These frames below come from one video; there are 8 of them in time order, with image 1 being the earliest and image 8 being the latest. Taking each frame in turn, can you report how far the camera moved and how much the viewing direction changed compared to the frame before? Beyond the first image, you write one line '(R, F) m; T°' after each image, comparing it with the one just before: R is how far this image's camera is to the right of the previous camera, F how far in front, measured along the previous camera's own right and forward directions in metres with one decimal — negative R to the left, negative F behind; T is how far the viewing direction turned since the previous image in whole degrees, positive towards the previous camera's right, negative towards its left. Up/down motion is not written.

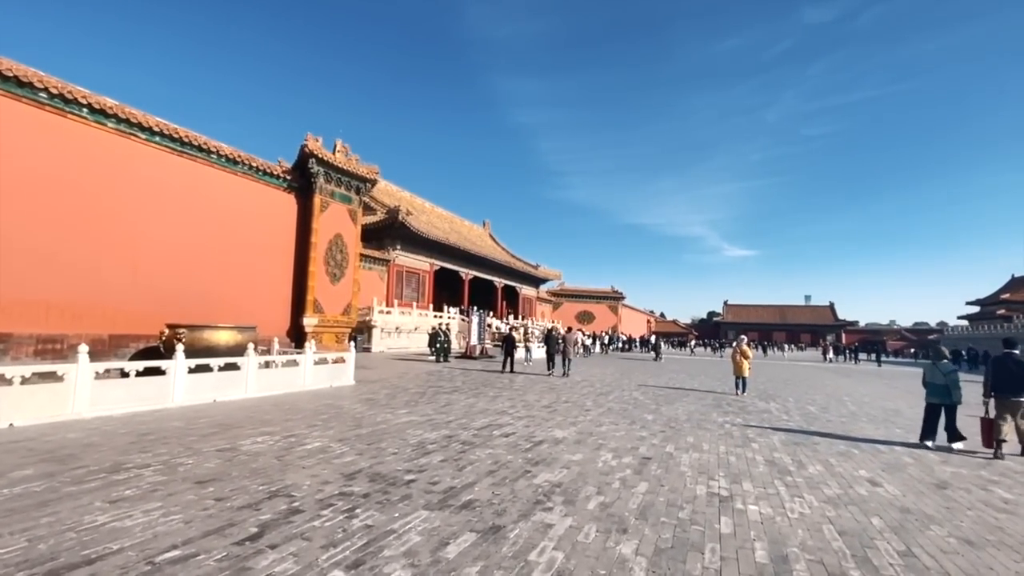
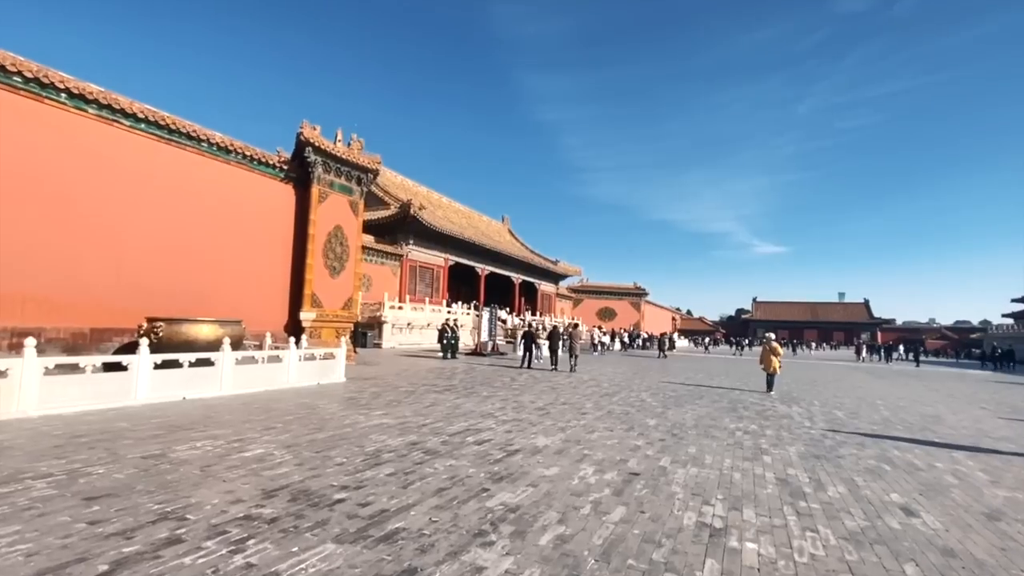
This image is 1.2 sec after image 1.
(+0.5, +0.6) m; -3°
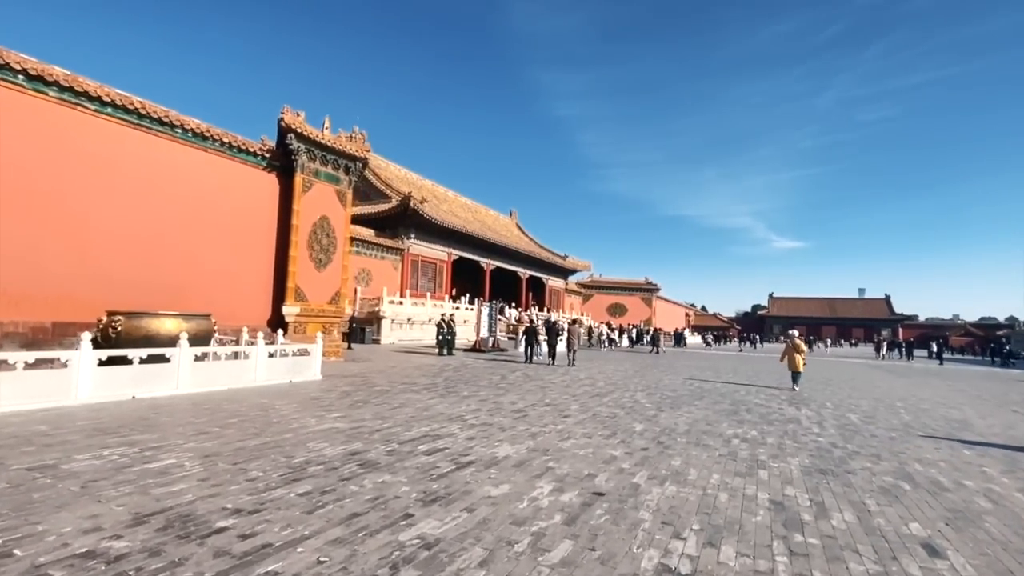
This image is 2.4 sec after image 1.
(+0.5, +0.6) m; -2°
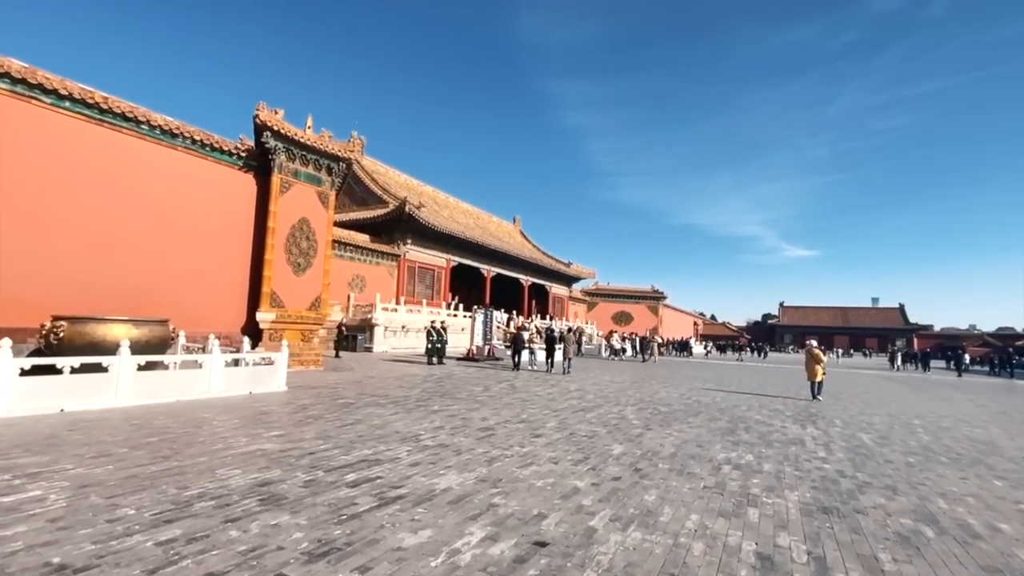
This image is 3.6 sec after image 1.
(+0.5, +0.6) m; -1°
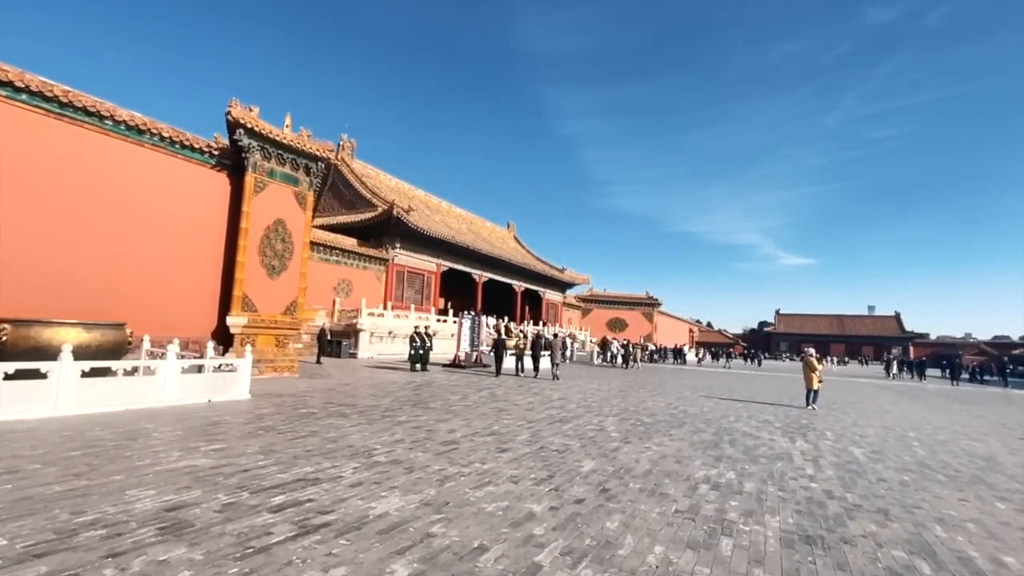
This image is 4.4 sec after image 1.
(+0.3, +0.4) m; 0°
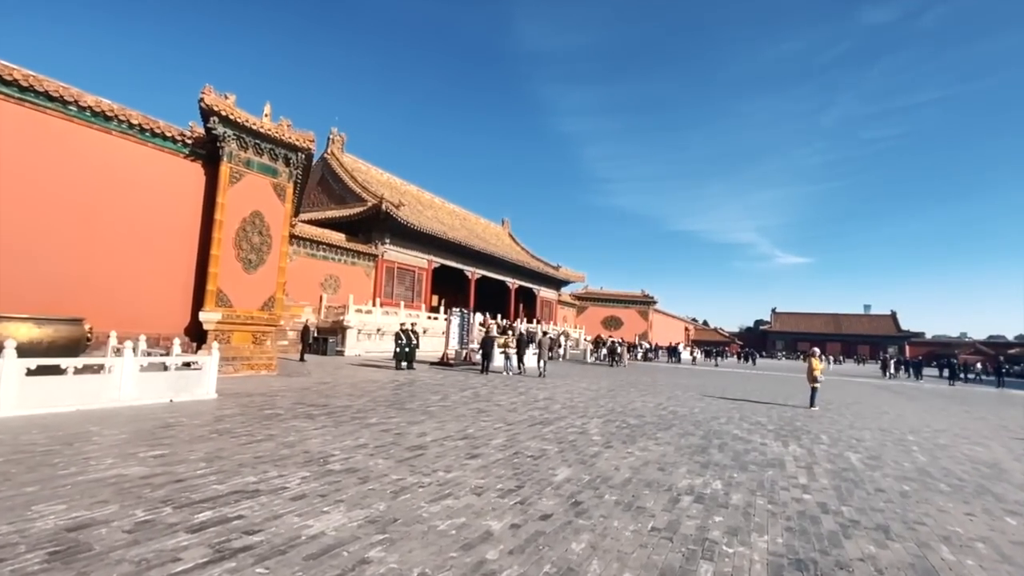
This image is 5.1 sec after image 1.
(+0.2, +0.4) m; 0°
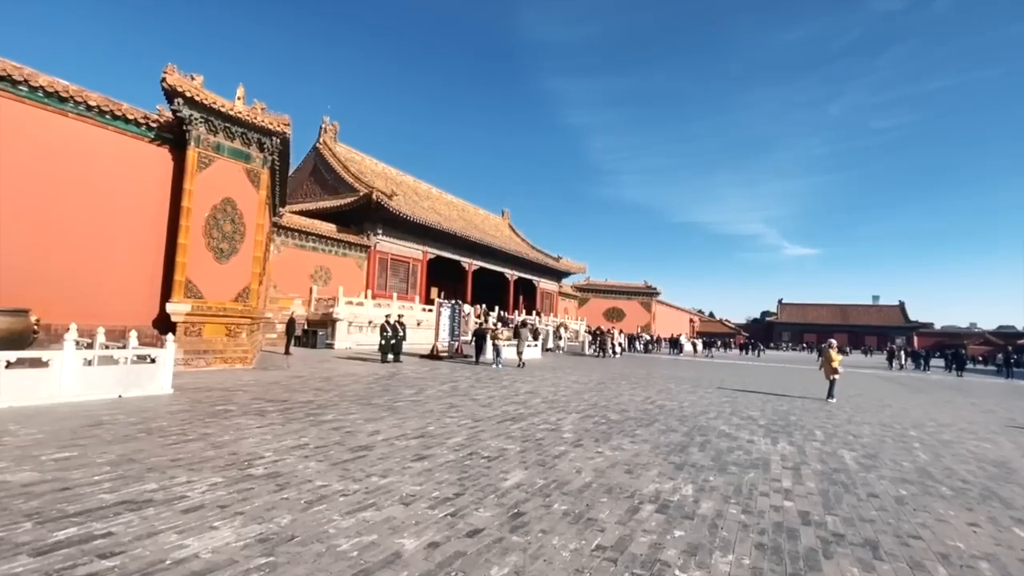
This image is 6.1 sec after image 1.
(+0.5, +0.5) m; -1°
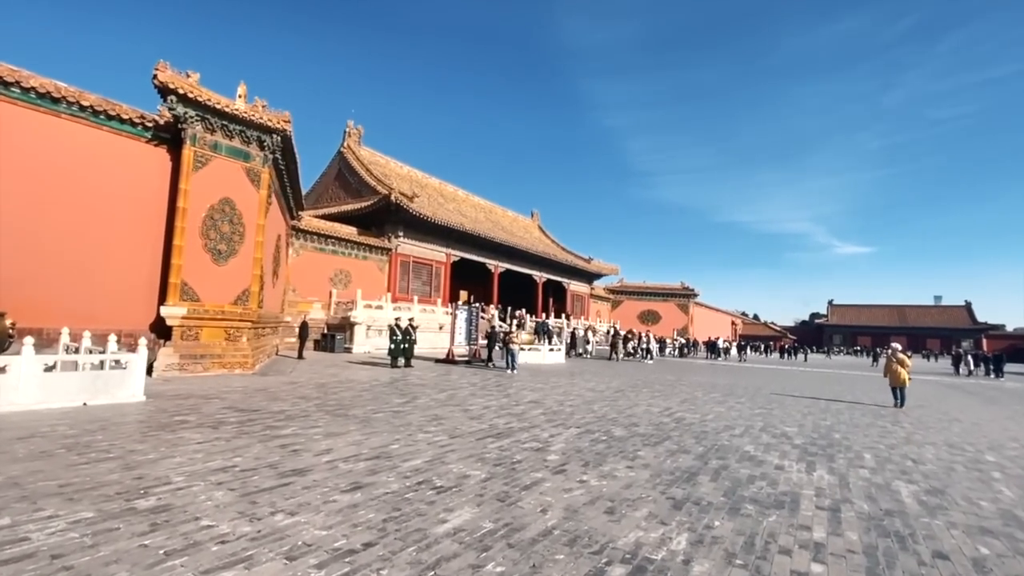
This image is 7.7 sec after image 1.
(+0.6, +0.8) m; -4°
